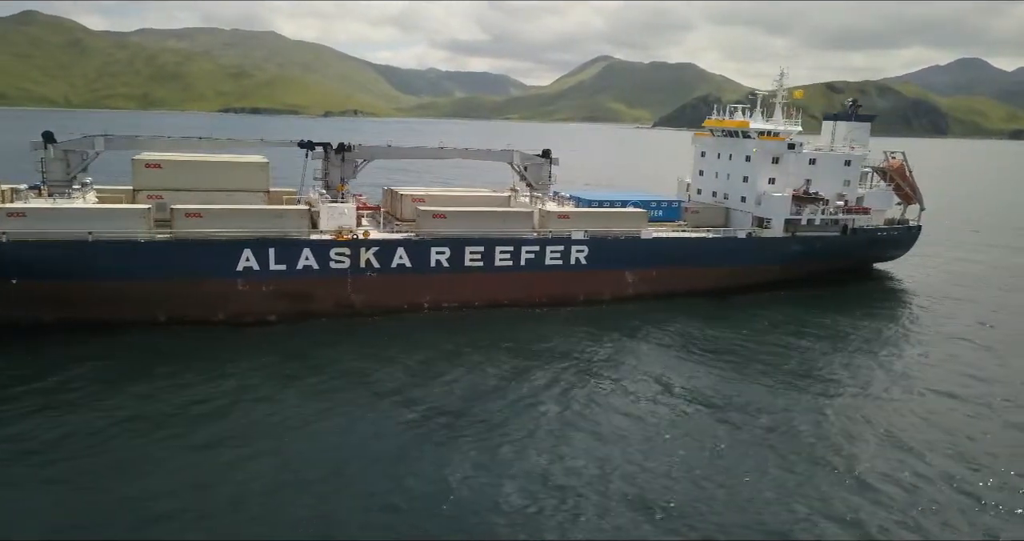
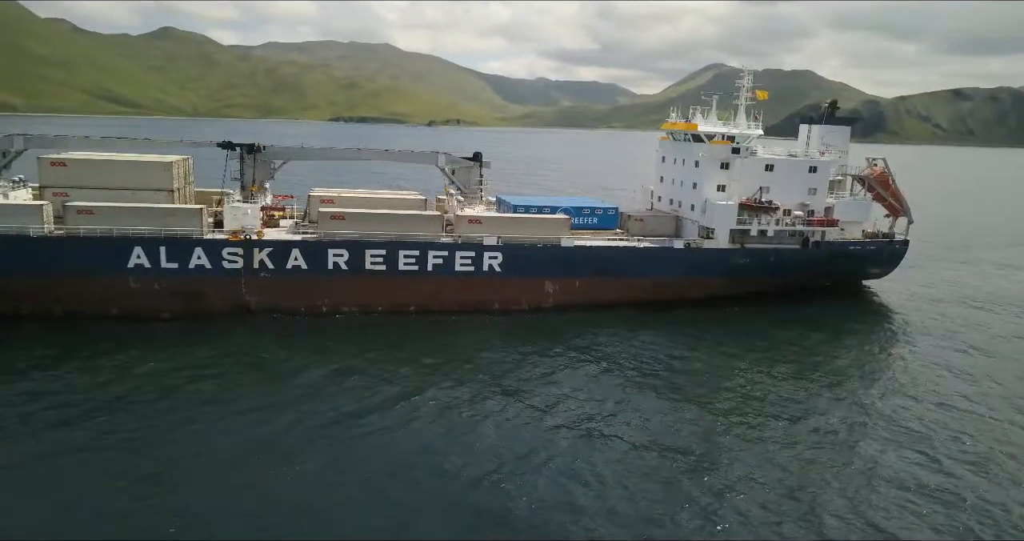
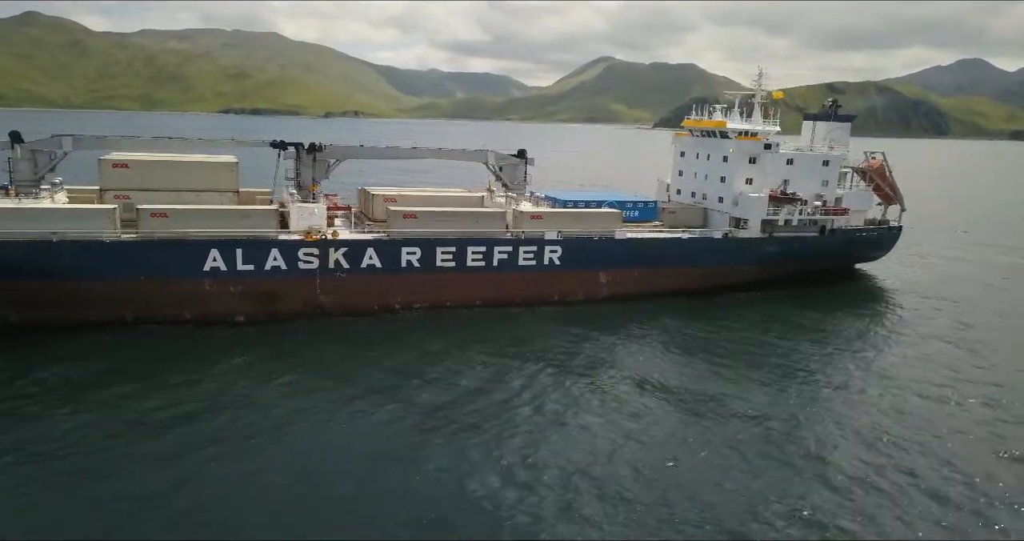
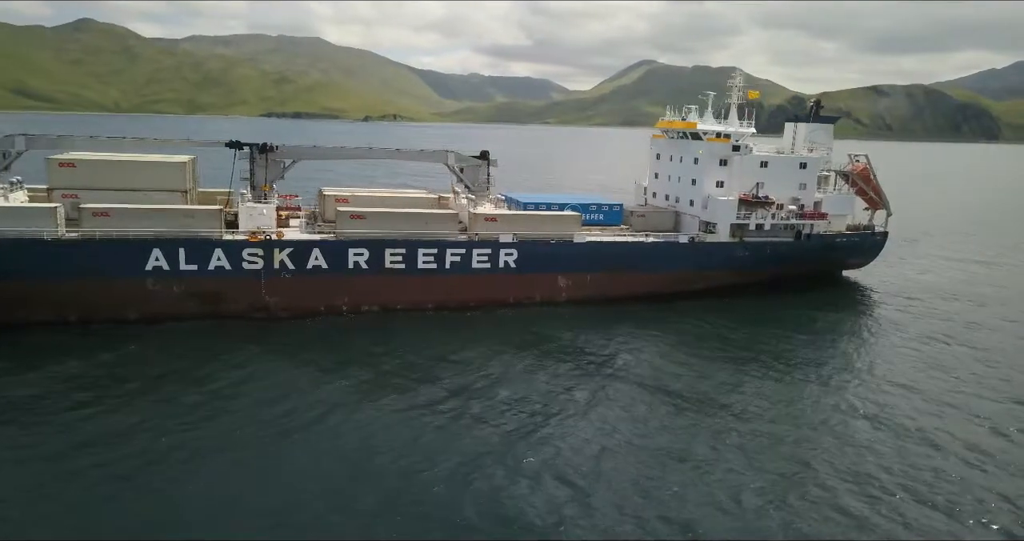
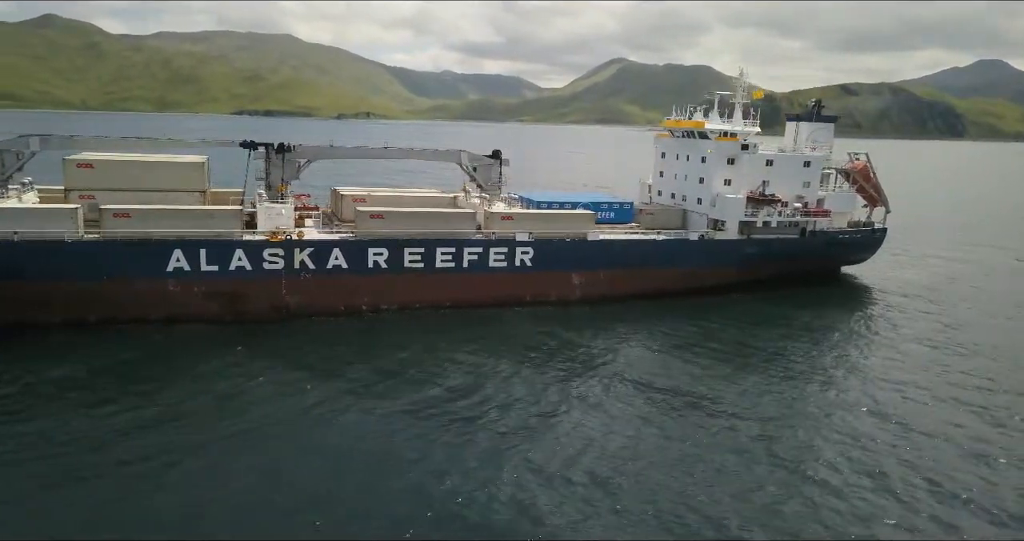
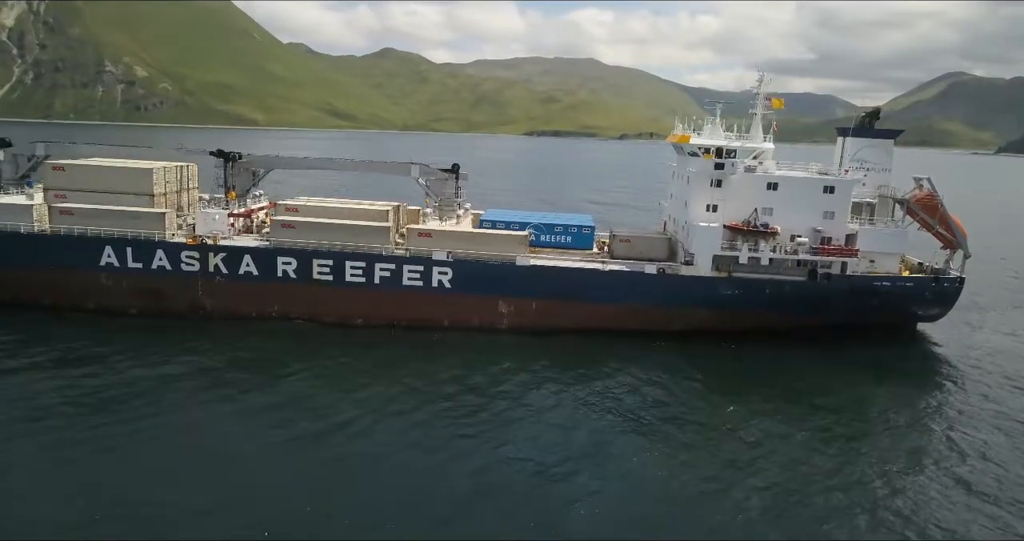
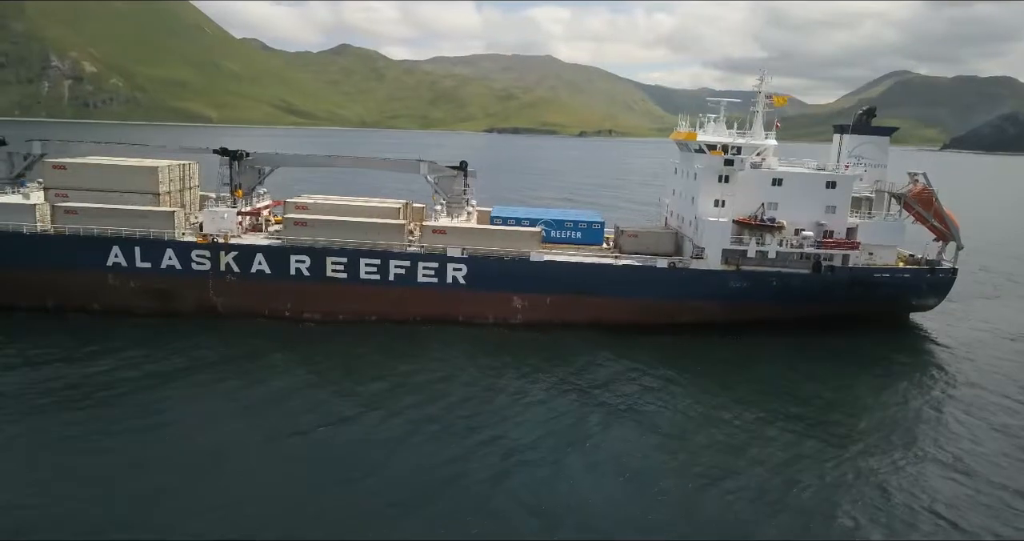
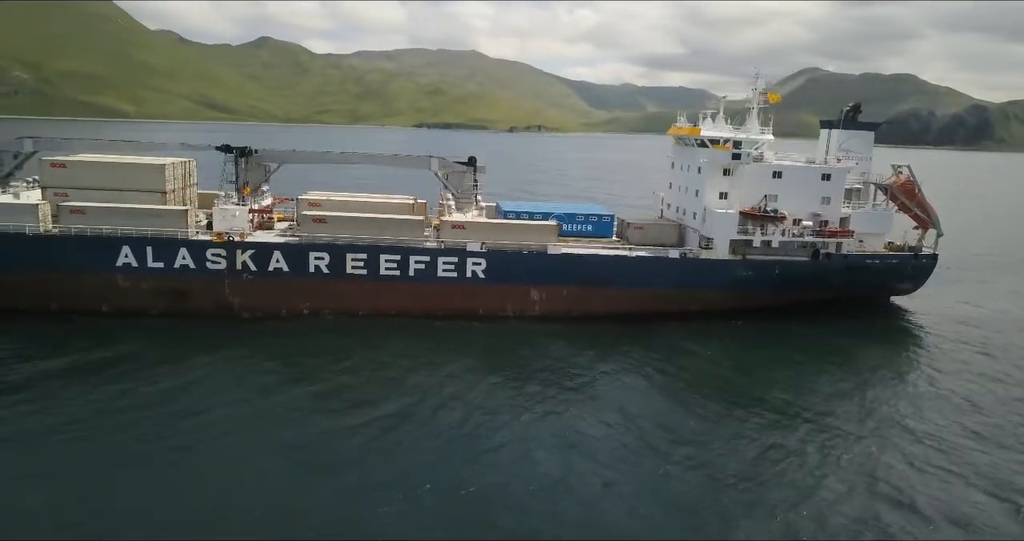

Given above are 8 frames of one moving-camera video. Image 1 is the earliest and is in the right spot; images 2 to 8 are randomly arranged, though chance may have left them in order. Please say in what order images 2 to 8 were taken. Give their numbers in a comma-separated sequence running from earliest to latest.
3, 5, 4, 2, 8, 7, 6
